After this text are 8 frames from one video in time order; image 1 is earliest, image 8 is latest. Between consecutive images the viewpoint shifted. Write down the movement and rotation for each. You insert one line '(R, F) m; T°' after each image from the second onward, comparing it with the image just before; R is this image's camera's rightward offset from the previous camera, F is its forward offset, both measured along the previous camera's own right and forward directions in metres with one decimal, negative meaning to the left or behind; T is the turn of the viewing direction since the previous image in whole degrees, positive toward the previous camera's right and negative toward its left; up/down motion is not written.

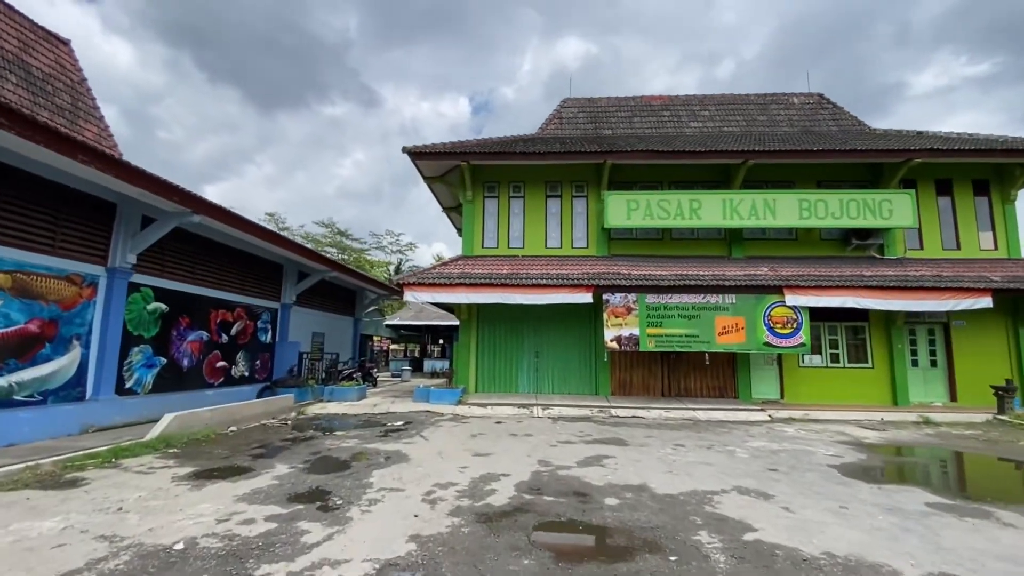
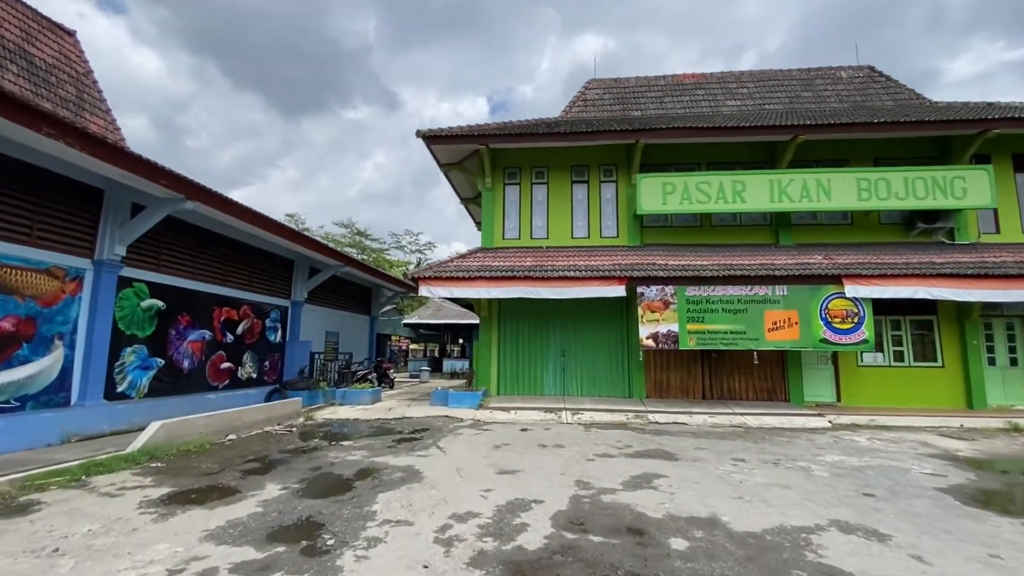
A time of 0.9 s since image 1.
(-0.1, +1.0) m; -2°
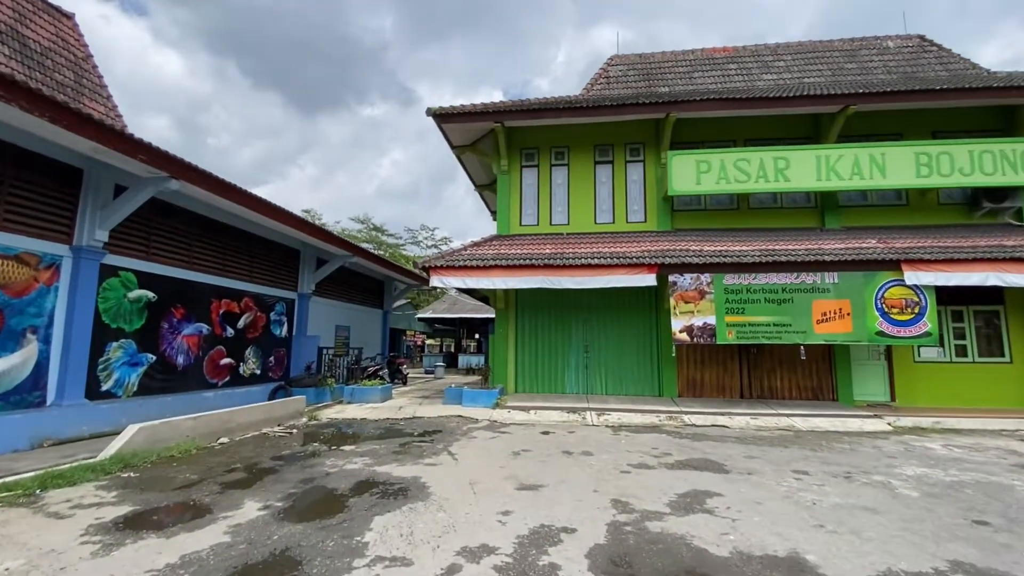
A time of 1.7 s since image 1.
(-0.1, +0.9) m; -2°
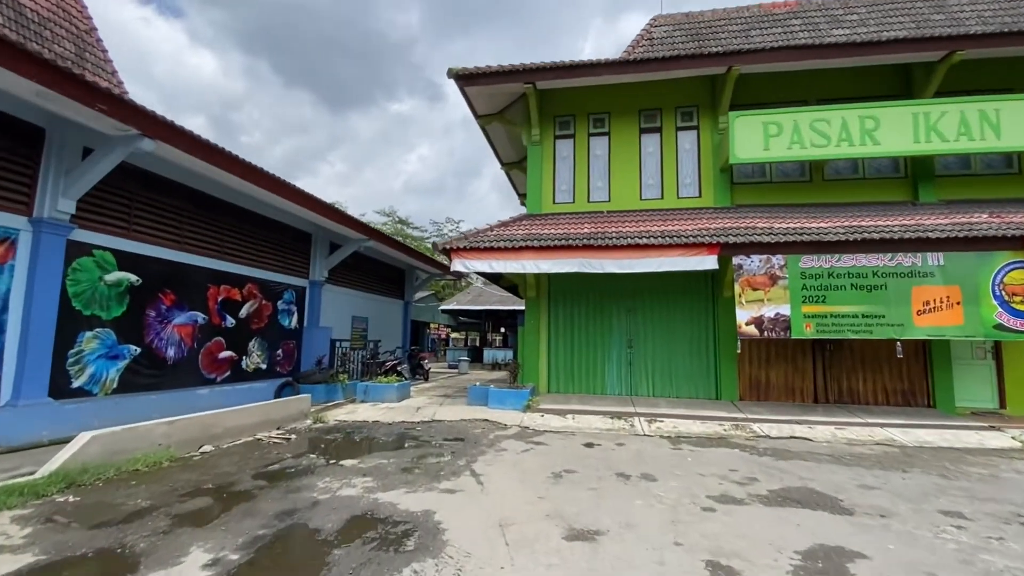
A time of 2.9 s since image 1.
(-0.2, +1.4) m; -3°
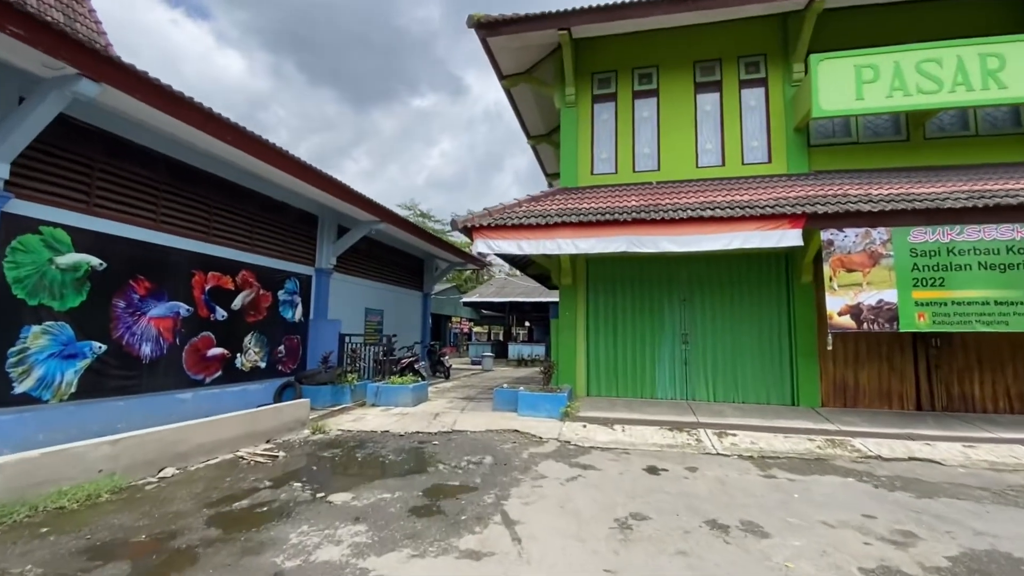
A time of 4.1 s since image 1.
(-0.2, +1.4) m; -3°
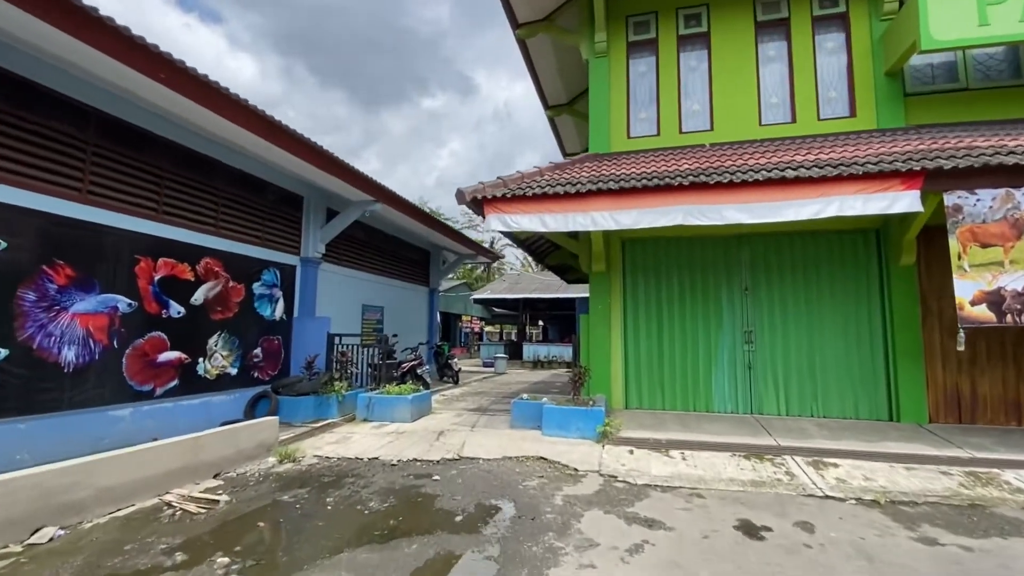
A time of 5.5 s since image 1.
(-0.1, +1.6) m; -1°
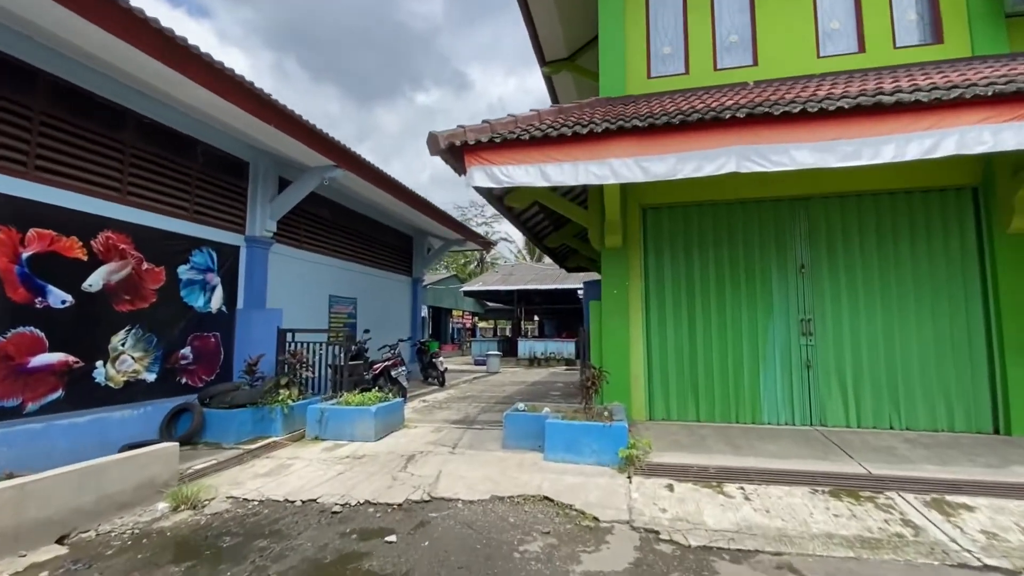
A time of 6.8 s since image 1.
(0.0, +1.5) m; +1°
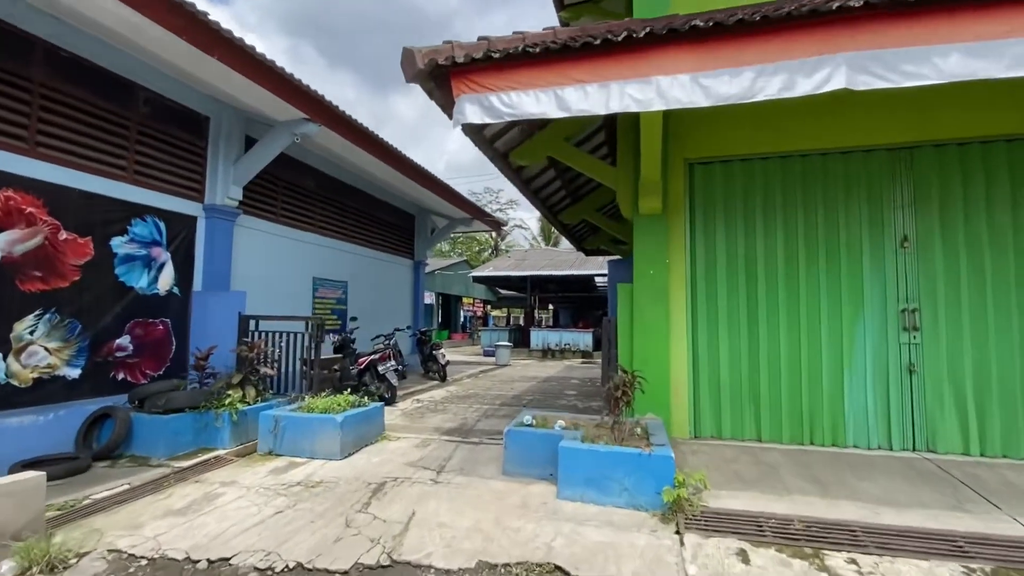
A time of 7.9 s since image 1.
(+0.1, +1.2) m; -2°
